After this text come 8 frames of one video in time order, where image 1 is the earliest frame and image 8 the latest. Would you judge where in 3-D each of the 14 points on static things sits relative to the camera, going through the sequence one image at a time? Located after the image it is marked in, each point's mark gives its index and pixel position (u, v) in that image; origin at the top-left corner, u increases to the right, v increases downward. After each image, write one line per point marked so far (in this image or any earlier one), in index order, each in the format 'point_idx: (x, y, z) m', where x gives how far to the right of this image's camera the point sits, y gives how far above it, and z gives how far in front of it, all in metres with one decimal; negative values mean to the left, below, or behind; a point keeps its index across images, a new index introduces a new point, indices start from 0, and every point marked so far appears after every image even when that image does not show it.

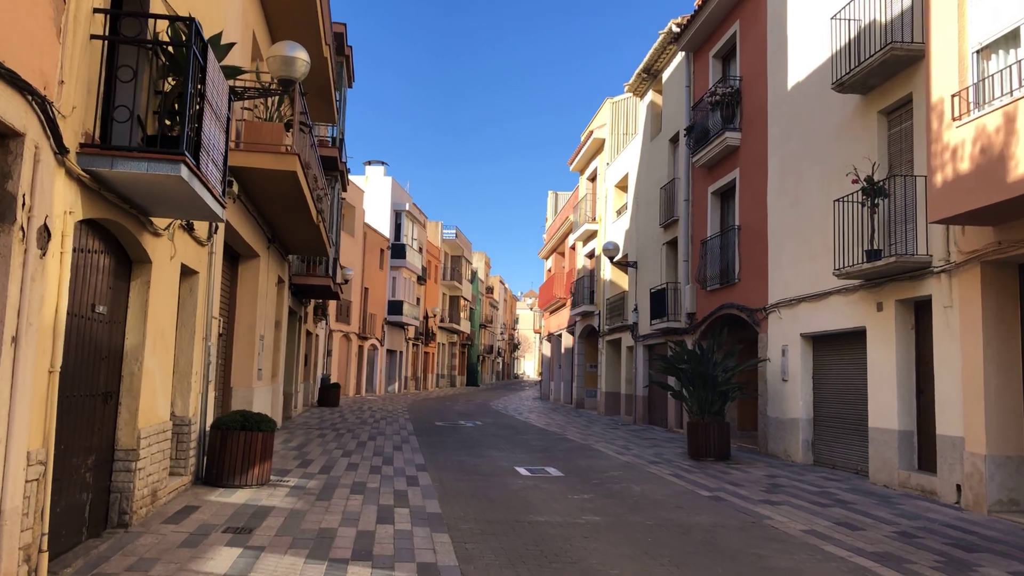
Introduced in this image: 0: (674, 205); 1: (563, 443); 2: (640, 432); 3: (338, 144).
0: (+3.3, +1.7, +17.5) m
1: (+0.9, -2.6, +14.5) m
2: (+2.5, -2.9, +17.2) m
3: (-3.5, +2.9, +17.4) m
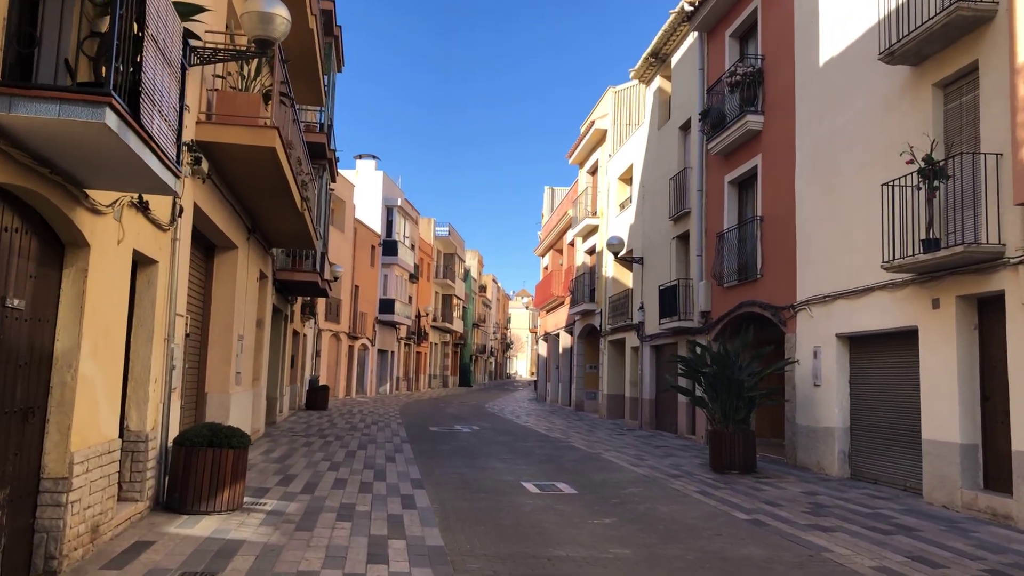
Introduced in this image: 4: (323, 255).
0: (+3.3, +1.7, +16.4) m
1: (+0.9, -2.5, +13.4) m
2: (+2.5, -2.8, +16.1) m
3: (-3.5, +3.0, +16.3) m
4: (-3.7, +0.6, +17.0) m
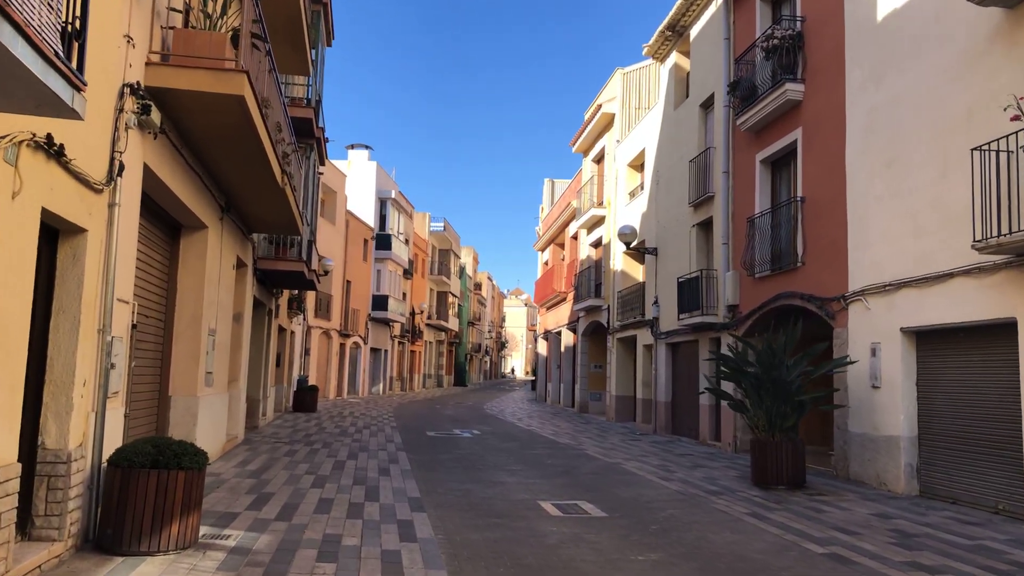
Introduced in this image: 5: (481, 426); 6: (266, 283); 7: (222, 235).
0: (+3.4, +1.9, +14.9) m
1: (+1.0, -2.4, +11.9) m
2: (+2.6, -2.7, +14.6) m
3: (-3.4, +3.1, +14.8) m
4: (-3.6, +0.8, +15.5) m
5: (-0.7, -3.0, +19.2) m
6: (-4.3, +0.1, +15.3) m
7: (-3.5, +0.6, +10.4) m
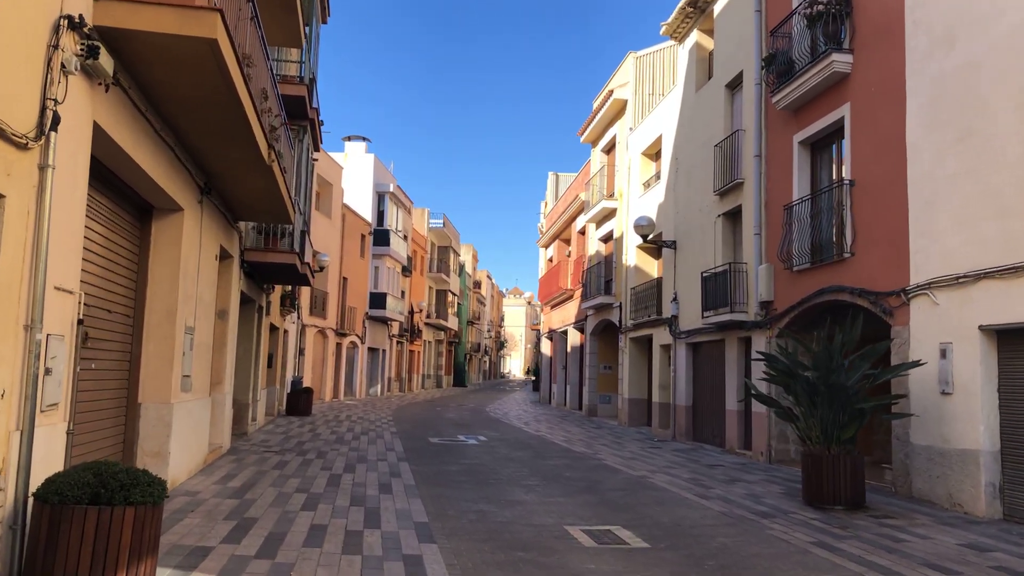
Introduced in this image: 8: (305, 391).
0: (+3.6, +1.9, +13.8) m
1: (+1.2, -2.3, +10.7) m
2: (+2.8, -2.6, +13.4) m
3: (-3.2, +3.2, +13.6) m
4: (-3.4, +0.9, +14.3) m
5: (-0.5, -3.0, +18.0) m
6: (-4.1, +0.2, +14.1) m
7: (-3.3, +0.7, +9.2) m
8: (-4.7, -2.3, +19.7) m
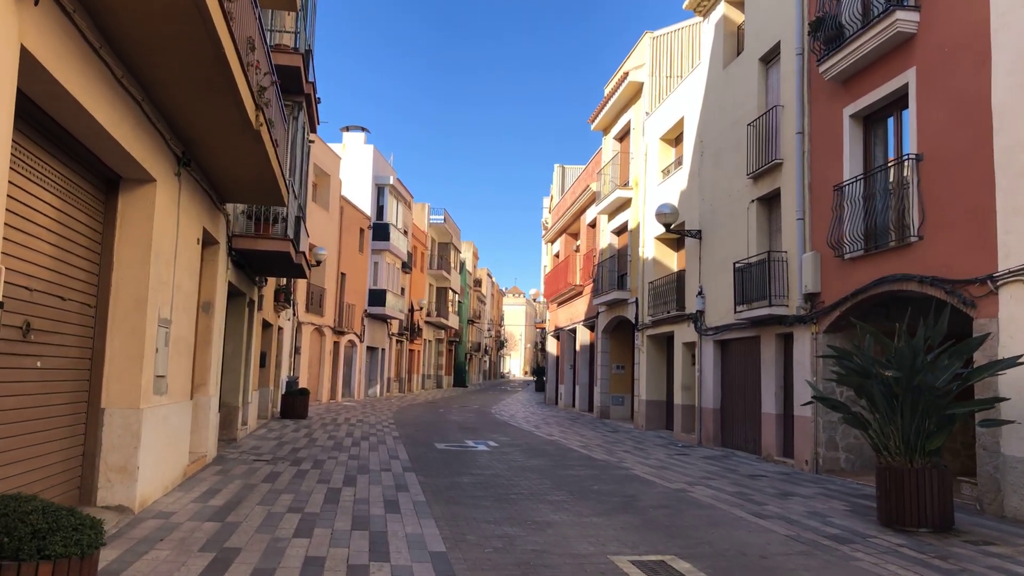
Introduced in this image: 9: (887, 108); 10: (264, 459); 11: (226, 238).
0: (+3.8, +2.1, +12.5) m
1: (+1.4, -2.2, +9.5) m
2: (+3.0, -2.5, +12.2) m
3: (-3.0, +3.3, +12.3) m
4: (-3.2, +1.0, +13.0) m
5: (-0.3, -2.8, +16.7) m
6: (-3.9, +0.3, +12.8) m
7: (-3.0, +0.8, +7.9) m
8: (-4.5, -2.2, +18.4) m
9: (+4.4, +2.1, +10.2) m
10: (-3.2, -2.2, +11.3) m
11: (-3.6, +0.6, +10.9) m
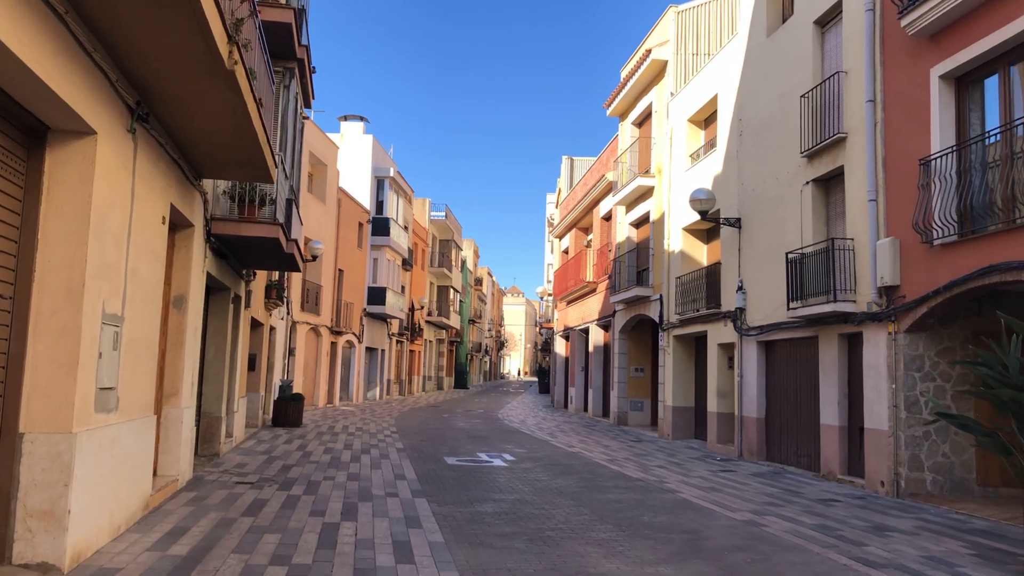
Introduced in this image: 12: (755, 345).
0: (+4.1, +2.1, +10.9) m
1: (+1.7, -2.1, +7.9) m
2: (+3.3, -2.4, +10.6) m
3: (-2.7, +3.4, +10.7) m
4: (-2.9, +1.1, +11.4) m
5: (0.0, -2.7, +15.1) m
6: (-3.6, +0.4, +11.2) m
7: (-2.7, +0.9, +6.3) m
8: (-4.2, -2.1, +16.8) m
9: (+4.7, +2.2, +8.6) m
10: (-2.9, -2.1, +9.7) m
11: (-3.3, +0.7, +9.2) m
12: (+3.7, -0.9, +13.4) m
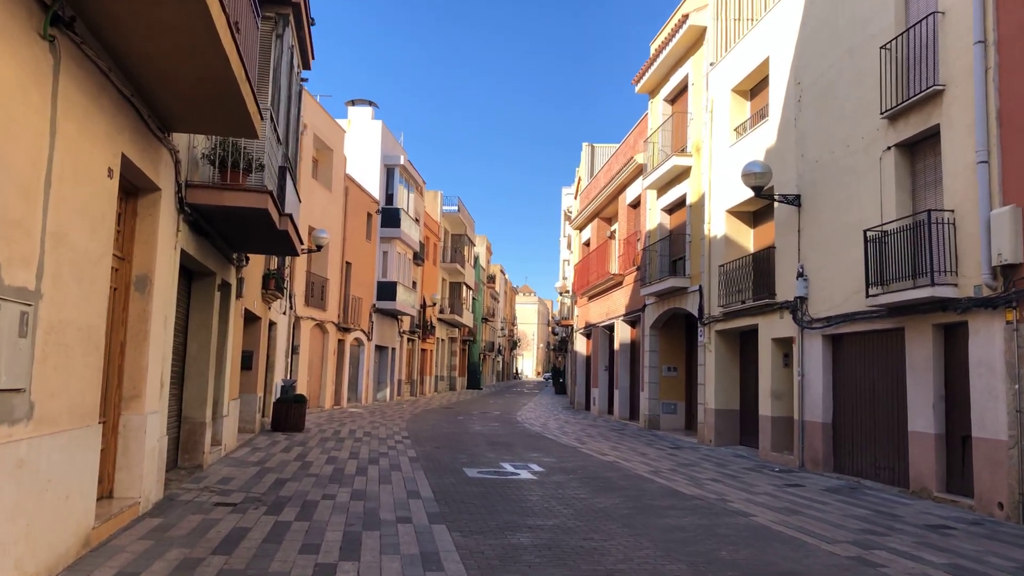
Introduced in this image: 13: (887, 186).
0: (+4.5, +2.3, +9.2) m
1: (+2.1, -1.9, +6.2) m
2: (+3.7, -2.2, +8.9) m
3: (-2.3, +3.6, +9.0) m
4: (-2.5, +1.3, +9.7) m
5: (+0.4, -2.6, +13.4) m
6: (-3.3, +0.6, +9.5) m
7: (-2.4, +1.1, +4.6) m
8: (-3.8, -1.9, +15.1) m
9: (+5.0, +2.4, +6.8) m
10: (-2.6, -2.0, +8.0) m
11: (-2.9, +0.9, +7.6) m
12: (+4.1, -0.7, +11.7) m
13: (+4.3, +1.2, +10.0) m
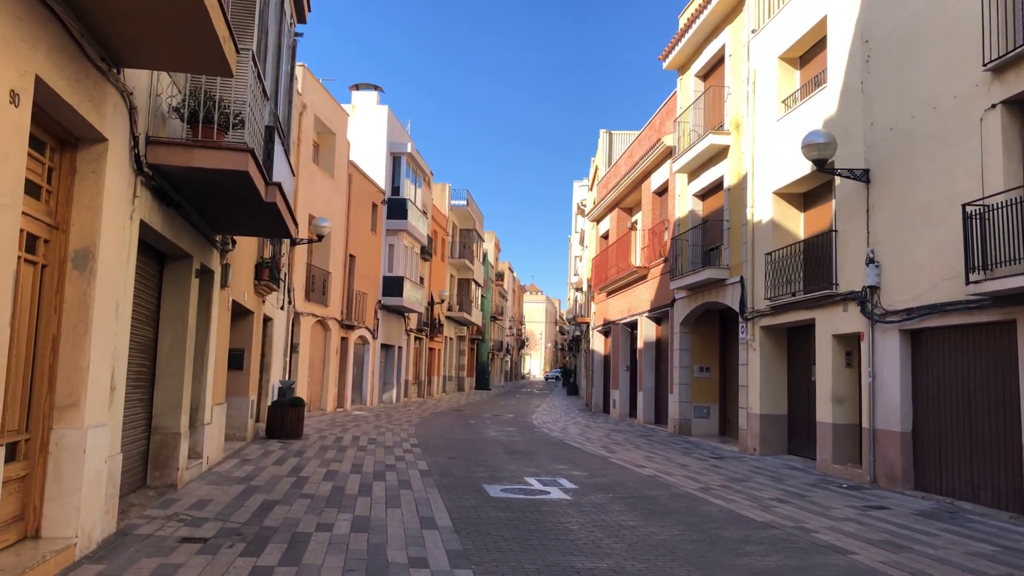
0: (+4.8, +2.5, +7.5) m
1: (+2.3, -1.8, +4.5) m
2: (+4.0, -2.0, +7.2) m
3: (-2.0, +3.7, +7.4) m
4: (-2.2, +1.4, +8.2) m
5: (+0.7, -2.4, +11.8) m
6: (-2.9, +0.7, +8.0) m
7: (-2.1, +1.3, +3.0) m
8: (-3.4, -1.8, +13.6) m
9: (+5.3, +2.5, +5.2) m
10: (-2.3, -1.8, +6.4) m
11: (-2.7, +1.0, +6.0) m
12: (+4.4, -0.5, +10.0) m
13: (+4.6, +1.3, +8.4) m
